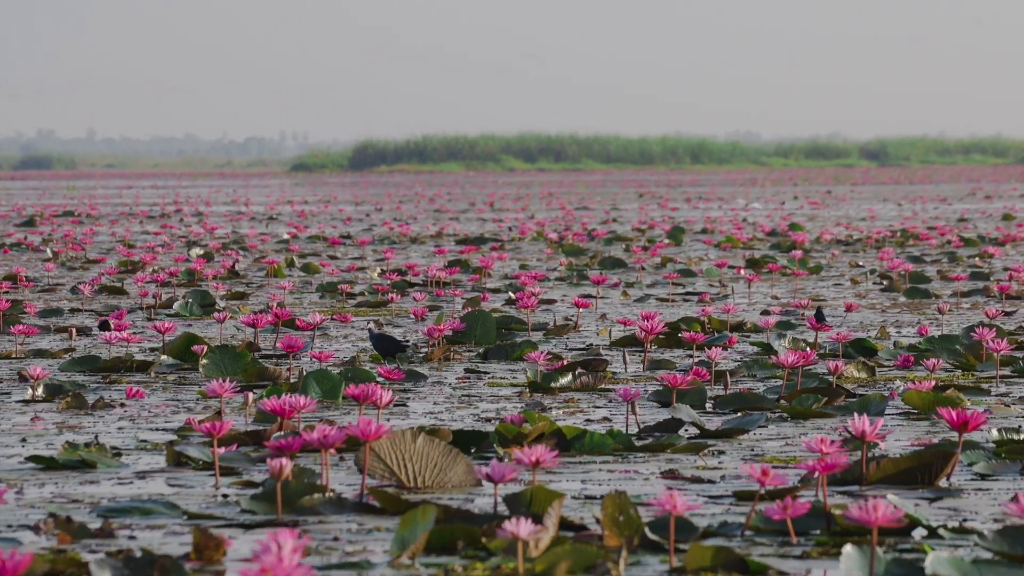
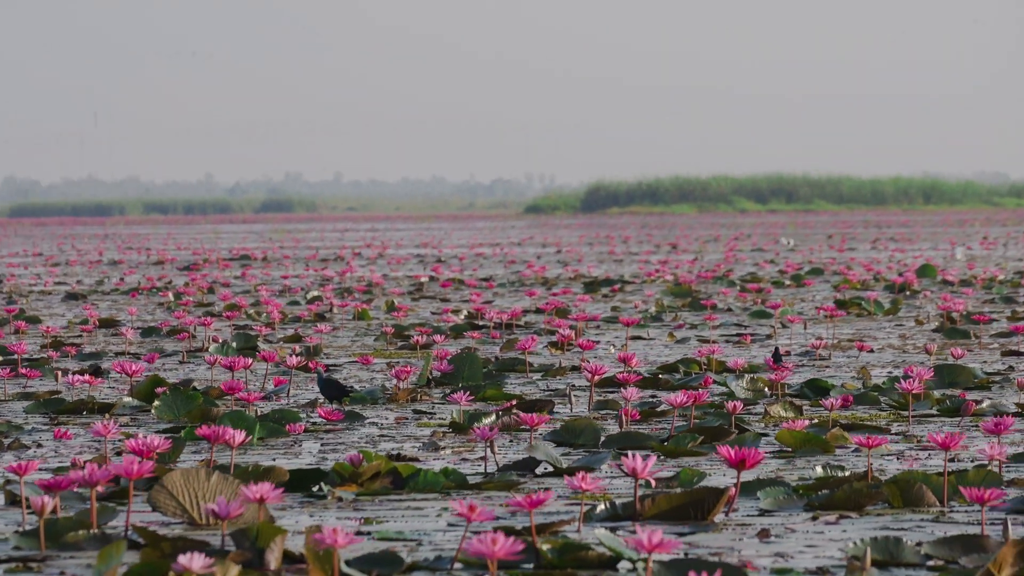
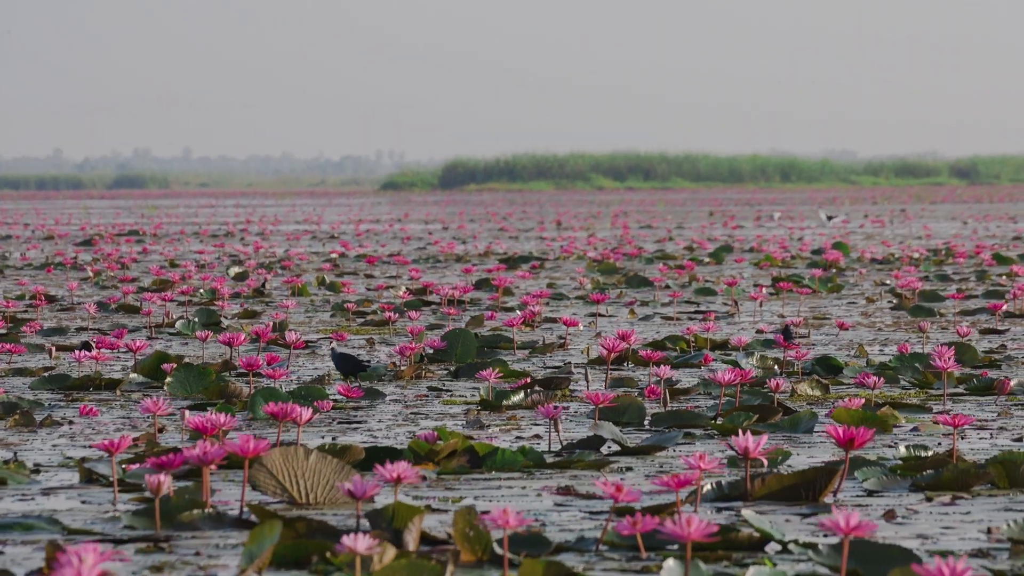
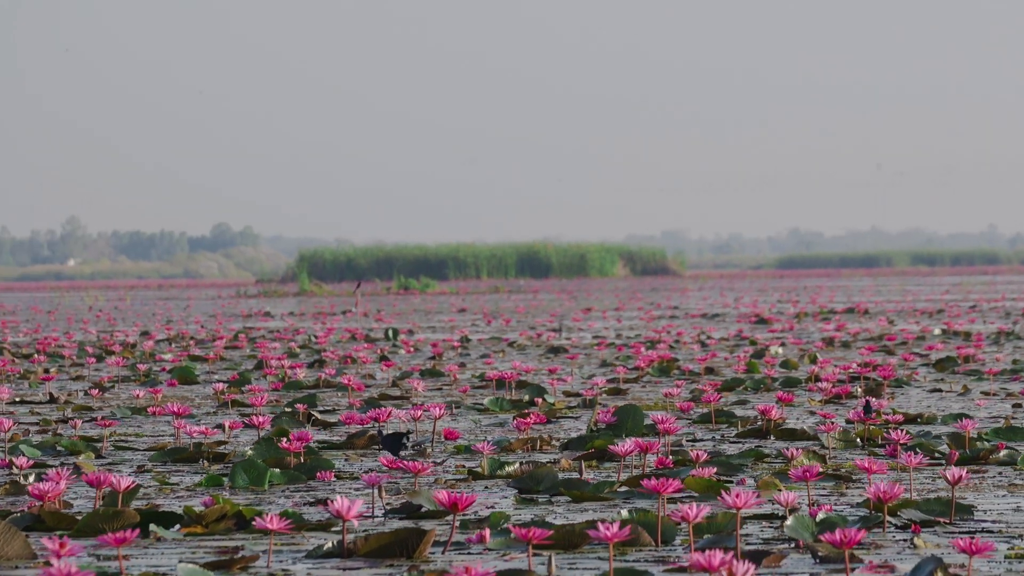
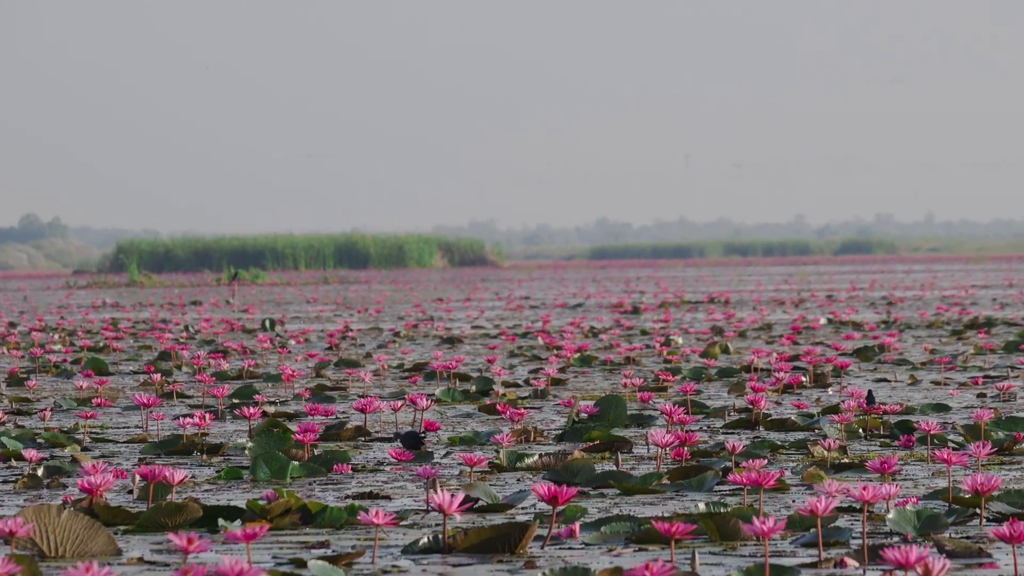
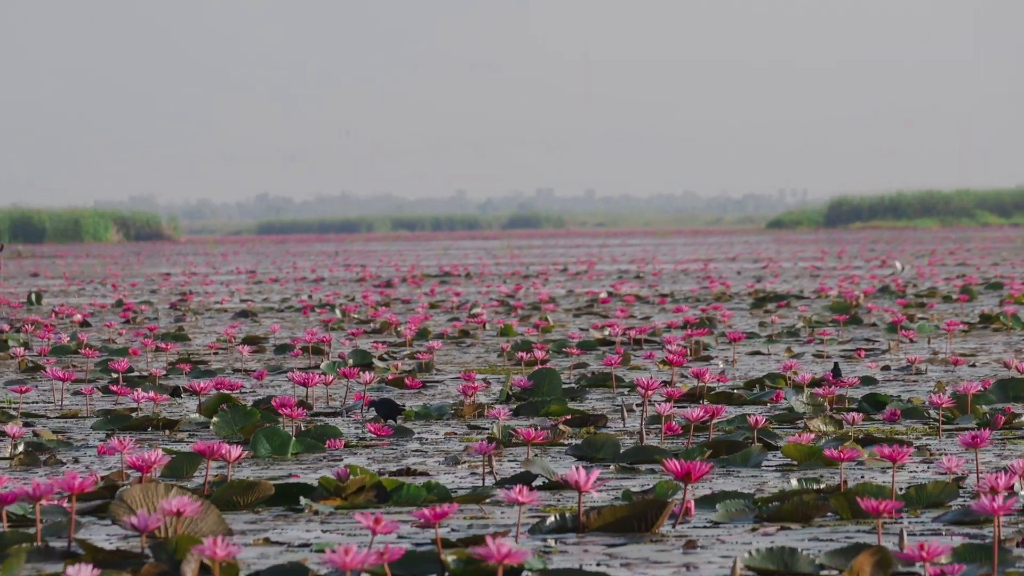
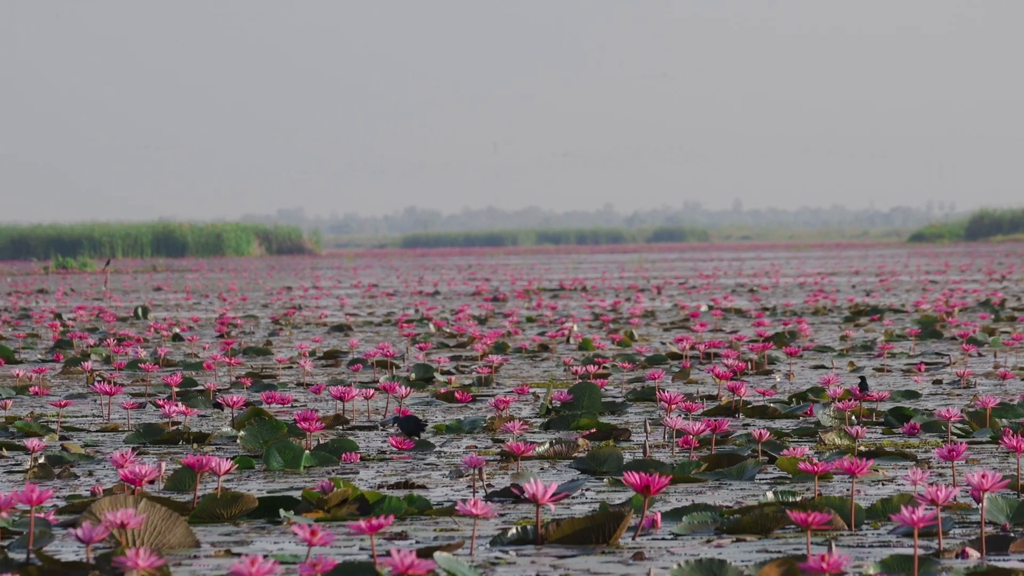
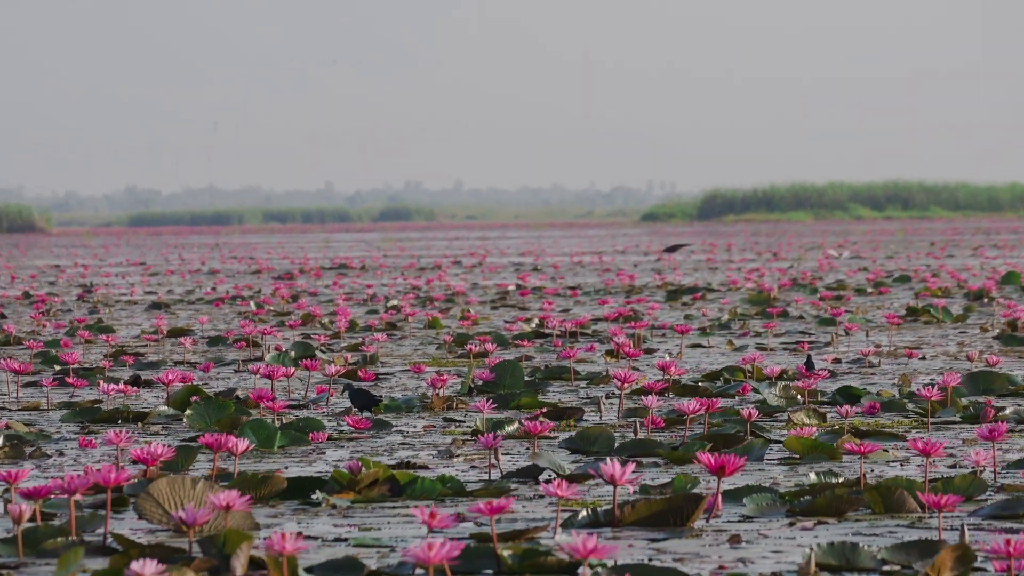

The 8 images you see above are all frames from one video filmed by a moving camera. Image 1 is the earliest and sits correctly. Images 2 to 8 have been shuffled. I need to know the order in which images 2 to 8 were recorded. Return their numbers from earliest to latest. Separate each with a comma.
3, 2, 8, 6, 7, 5, 4
